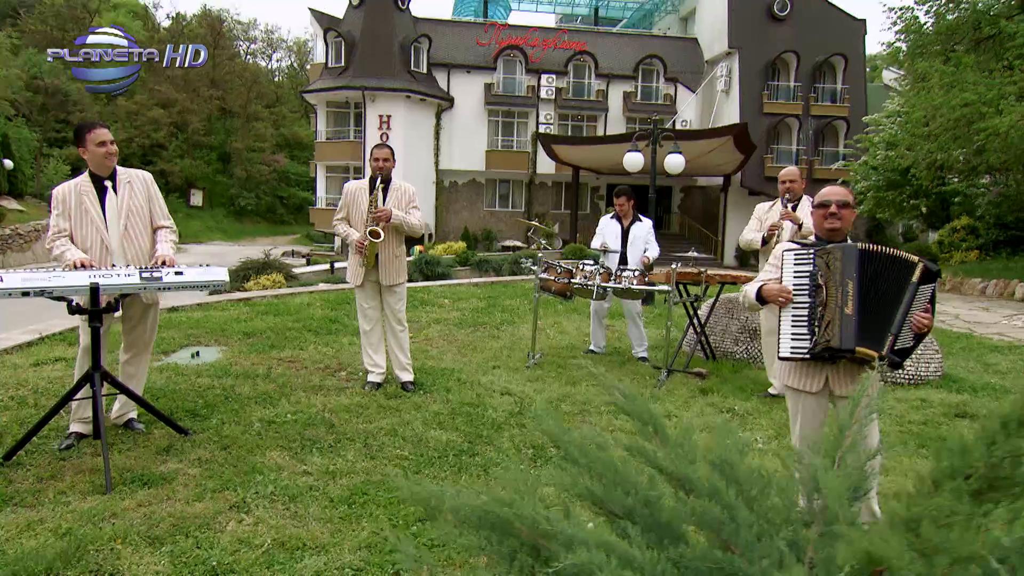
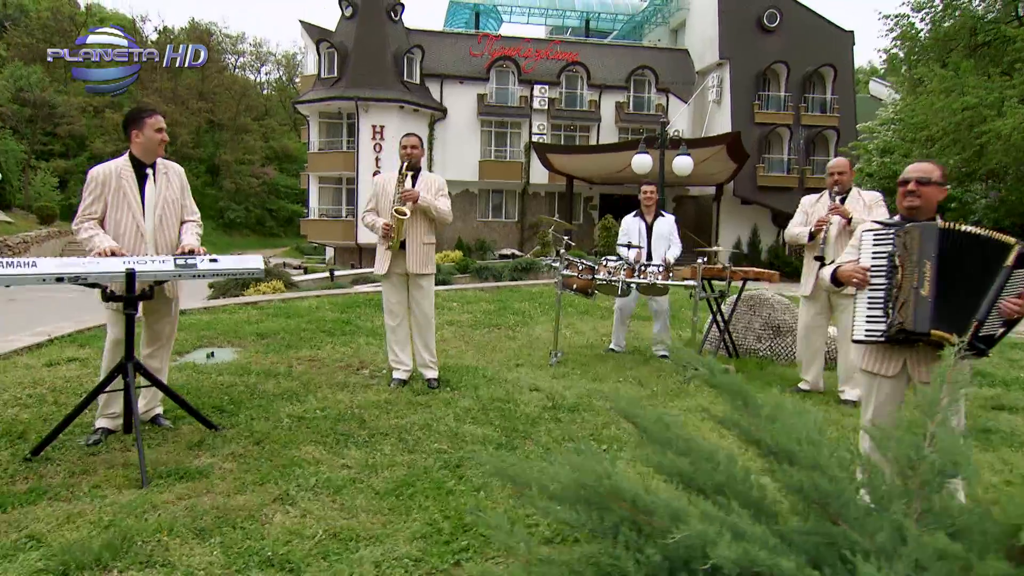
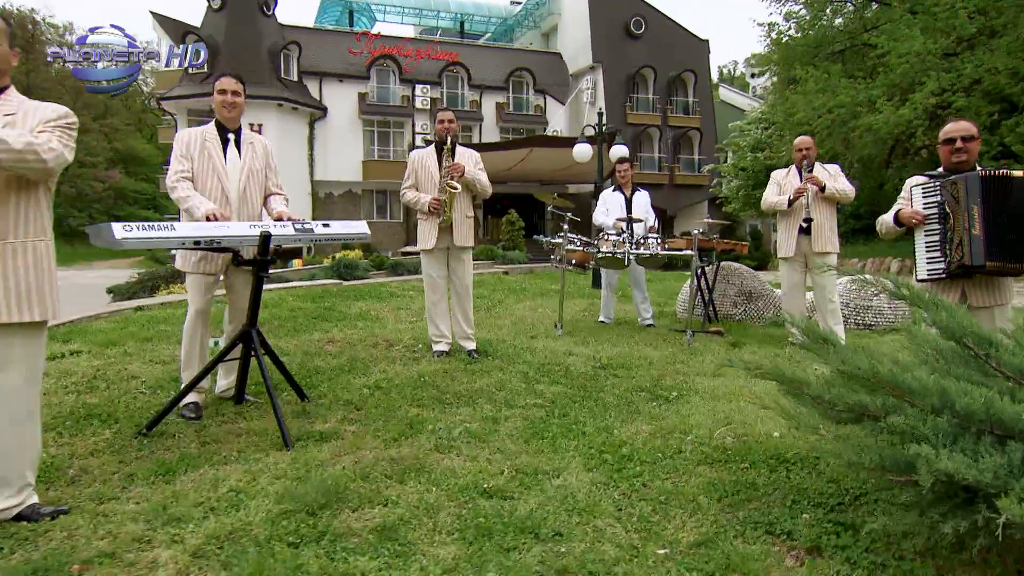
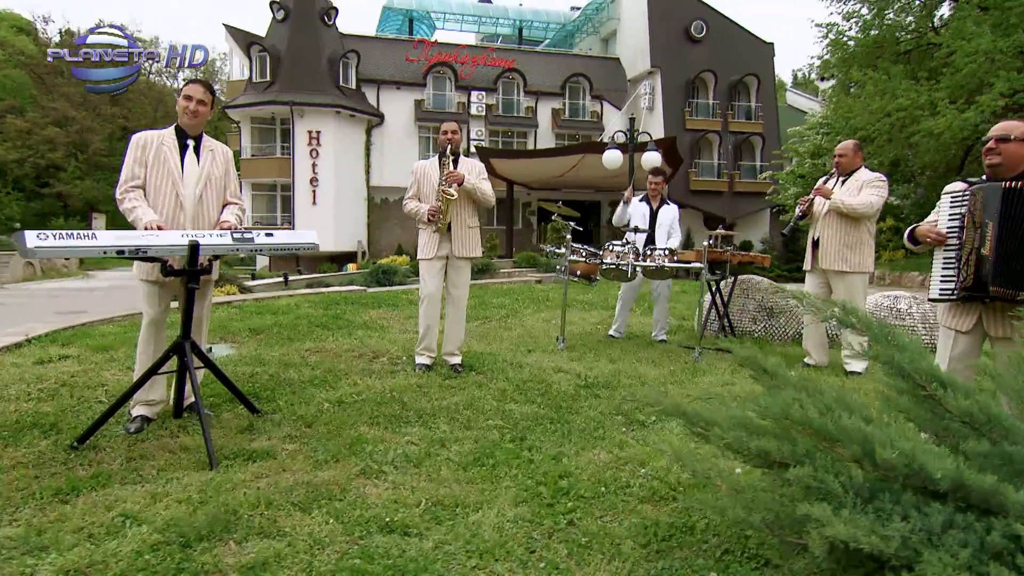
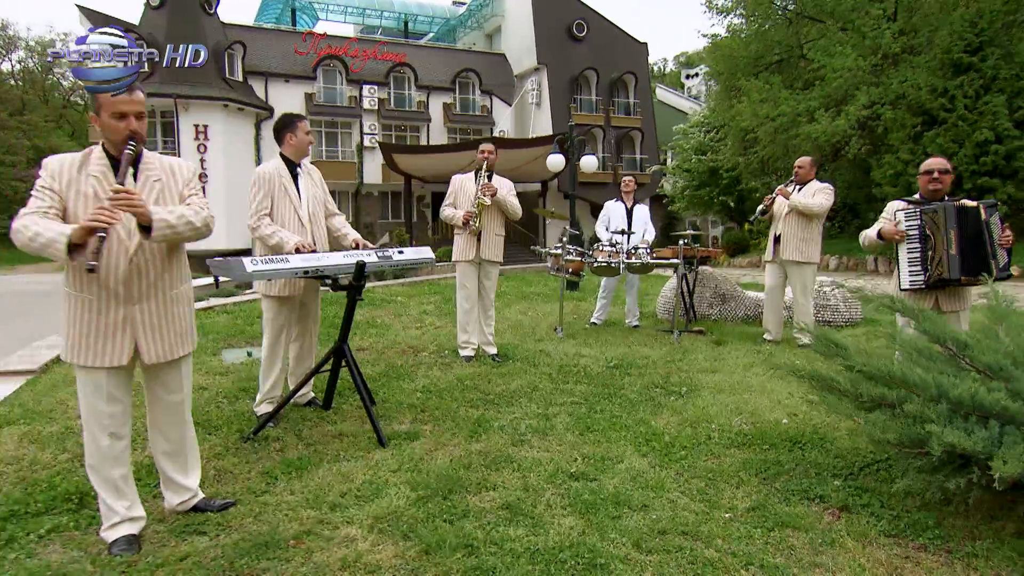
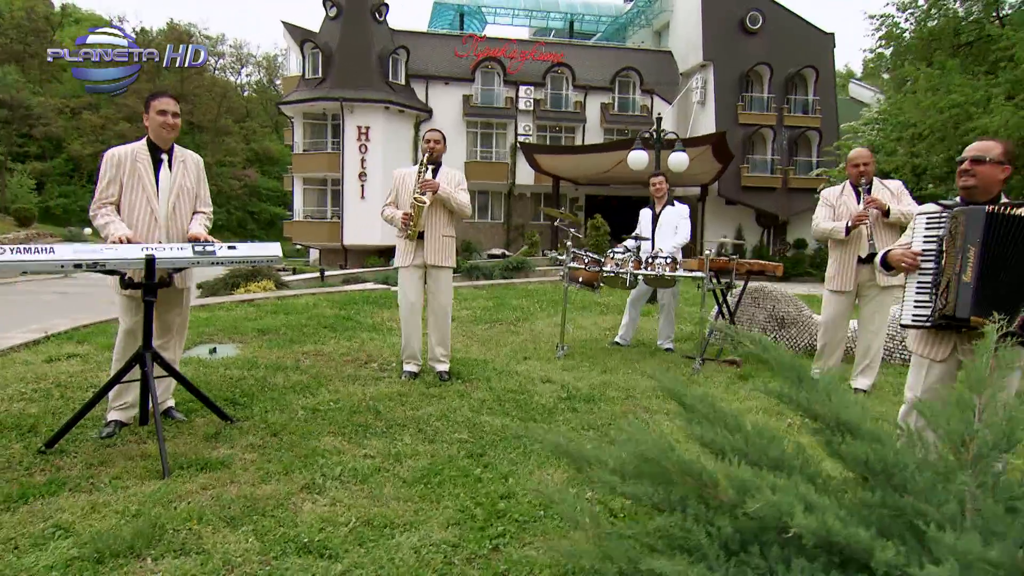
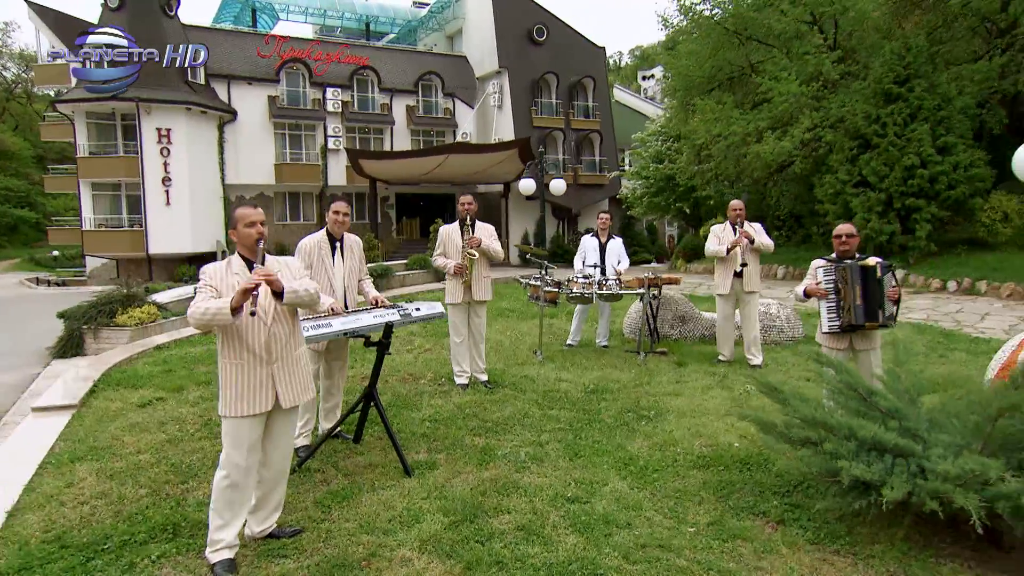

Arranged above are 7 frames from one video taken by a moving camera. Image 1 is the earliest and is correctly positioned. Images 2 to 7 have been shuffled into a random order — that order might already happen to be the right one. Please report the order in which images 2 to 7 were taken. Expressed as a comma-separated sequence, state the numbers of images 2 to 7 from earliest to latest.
2, 6, 4, 3, 5, 7
